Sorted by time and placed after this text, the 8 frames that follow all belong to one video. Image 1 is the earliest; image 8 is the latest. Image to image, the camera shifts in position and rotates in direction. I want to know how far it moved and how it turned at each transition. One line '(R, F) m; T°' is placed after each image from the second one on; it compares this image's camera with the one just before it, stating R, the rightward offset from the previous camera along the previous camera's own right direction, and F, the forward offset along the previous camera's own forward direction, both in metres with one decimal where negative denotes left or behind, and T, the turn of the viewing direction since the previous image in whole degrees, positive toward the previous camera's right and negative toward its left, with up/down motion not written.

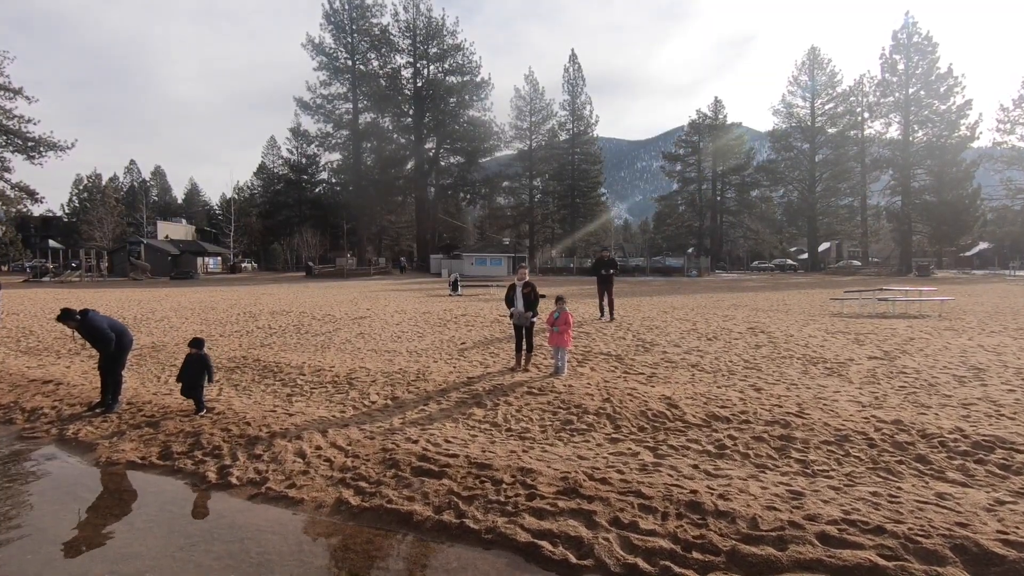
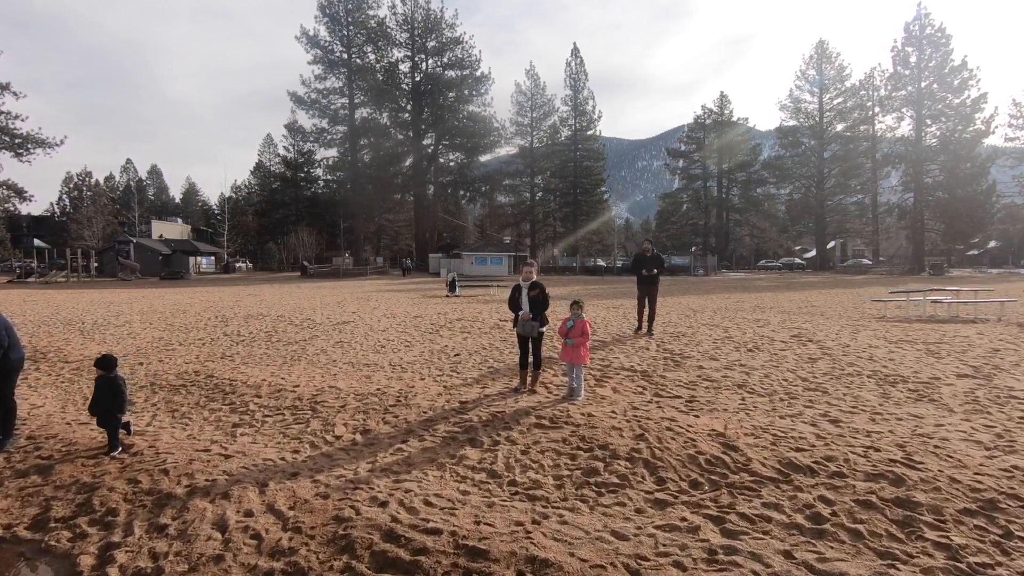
(0.0, +1.5) m; 0°
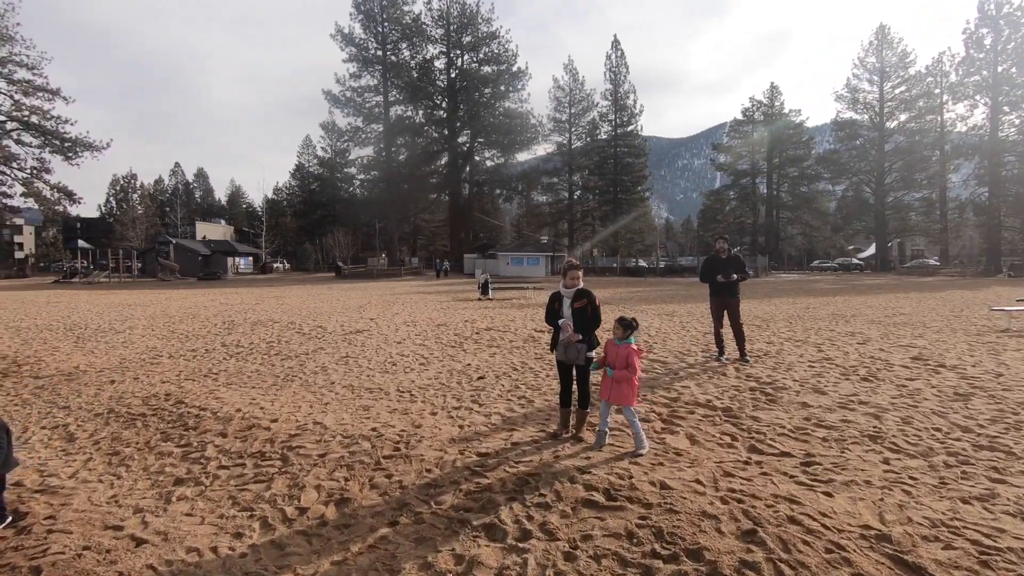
(0.0, +1.7) m; -4°
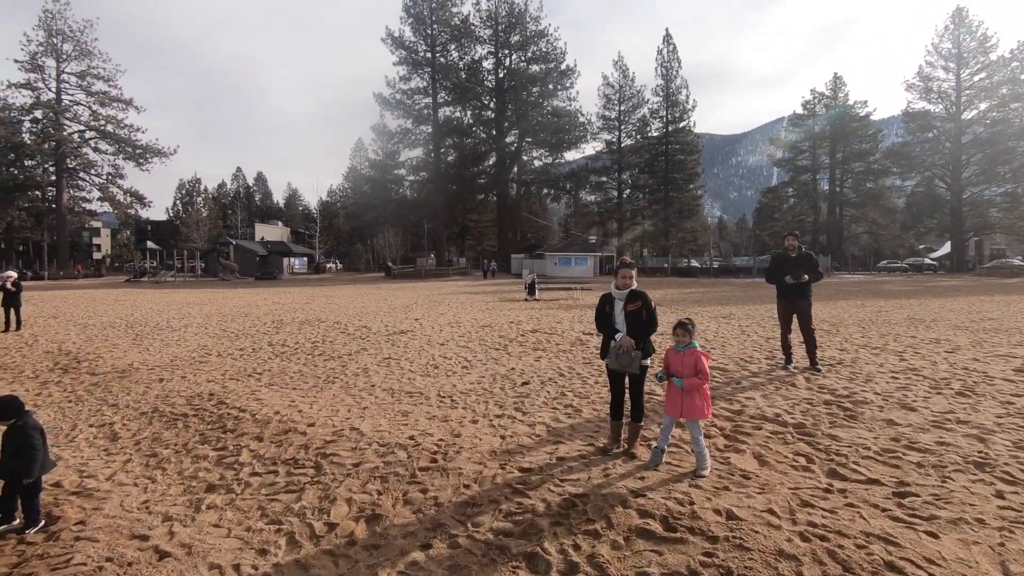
(0.0, +0.4) m; -5°
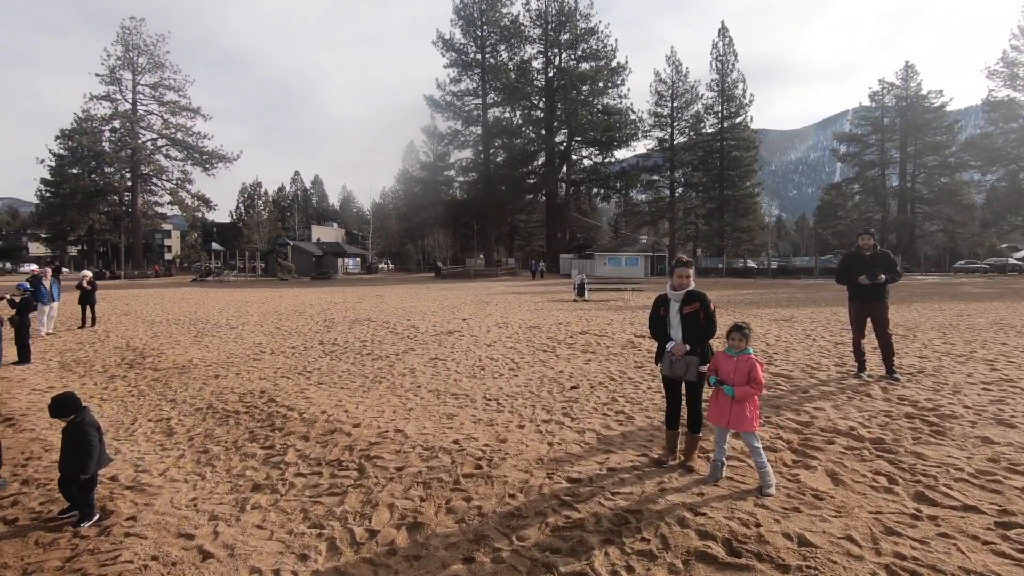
(0.0, +0.2) m; -5°
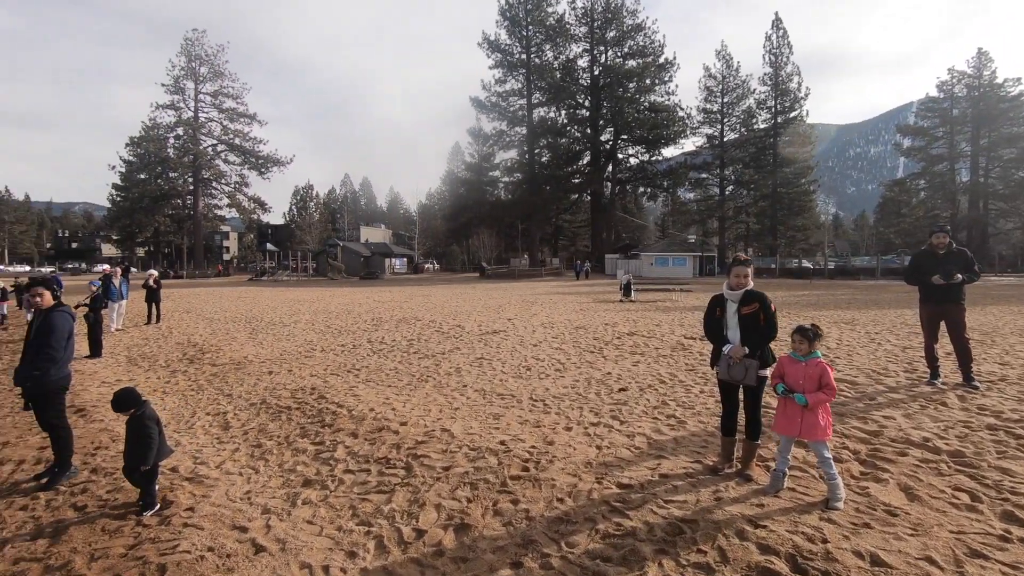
(0.0, +0.1) m; -5°
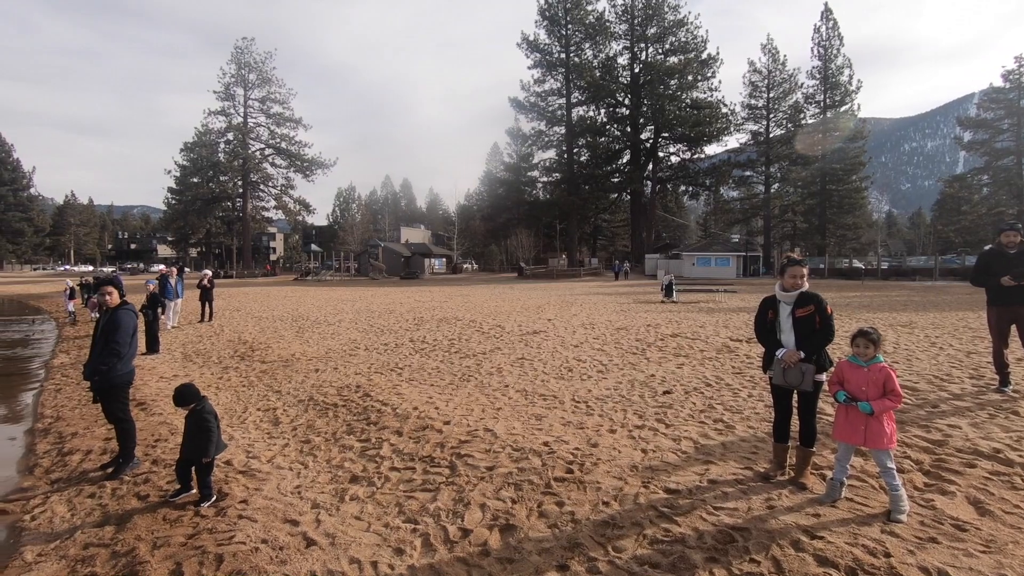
(-0.1, 0.0) m; -4°
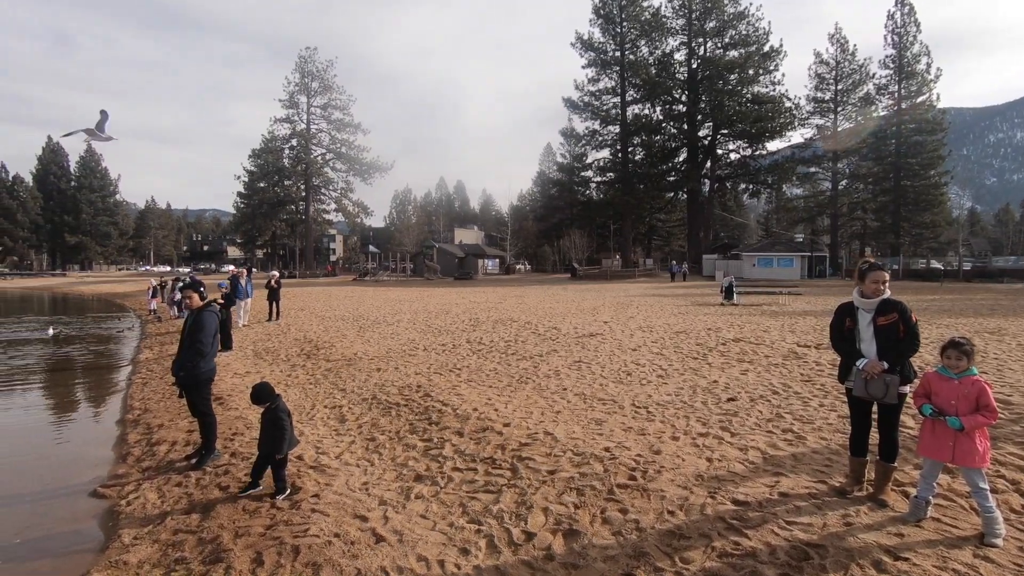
(-0.1, 0.0) m; -5°
